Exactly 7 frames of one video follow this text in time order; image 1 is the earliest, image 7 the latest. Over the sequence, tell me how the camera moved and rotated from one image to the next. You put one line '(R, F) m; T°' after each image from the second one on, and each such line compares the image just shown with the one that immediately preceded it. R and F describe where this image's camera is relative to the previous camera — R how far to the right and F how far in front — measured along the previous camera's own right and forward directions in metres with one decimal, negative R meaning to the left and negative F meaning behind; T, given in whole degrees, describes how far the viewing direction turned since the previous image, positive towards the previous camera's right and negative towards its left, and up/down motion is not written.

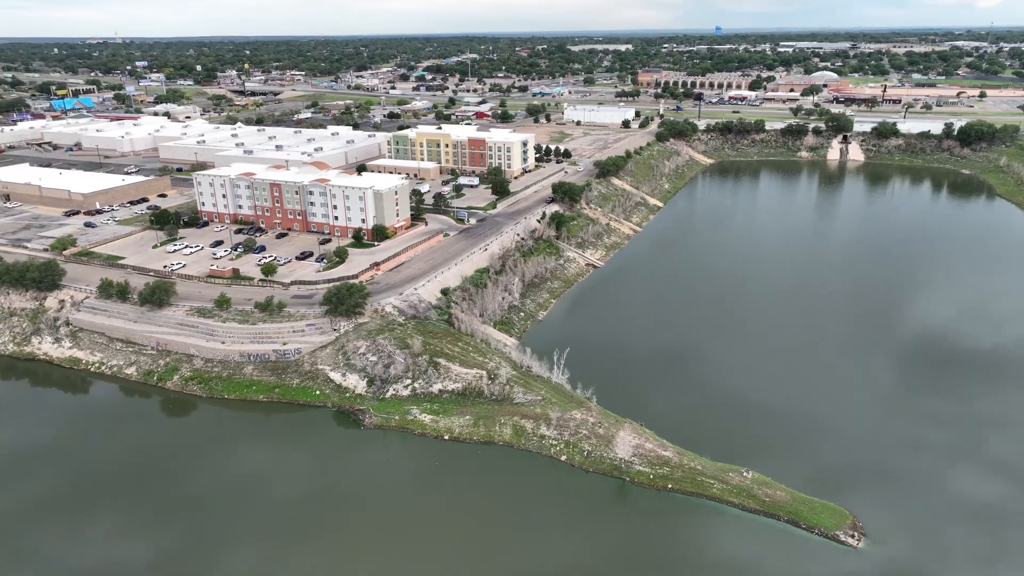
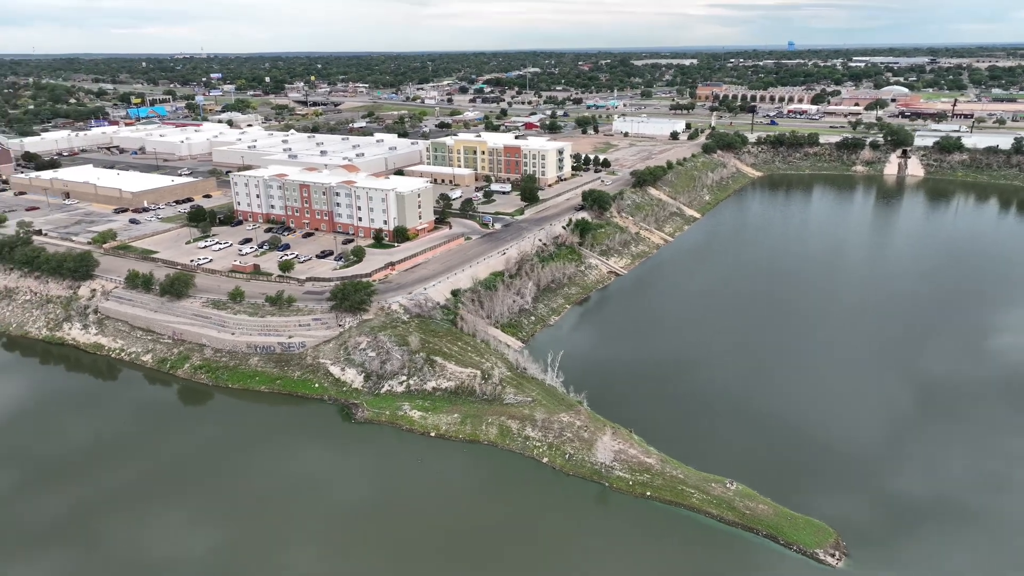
(+1.8, +0.2) m; -5°
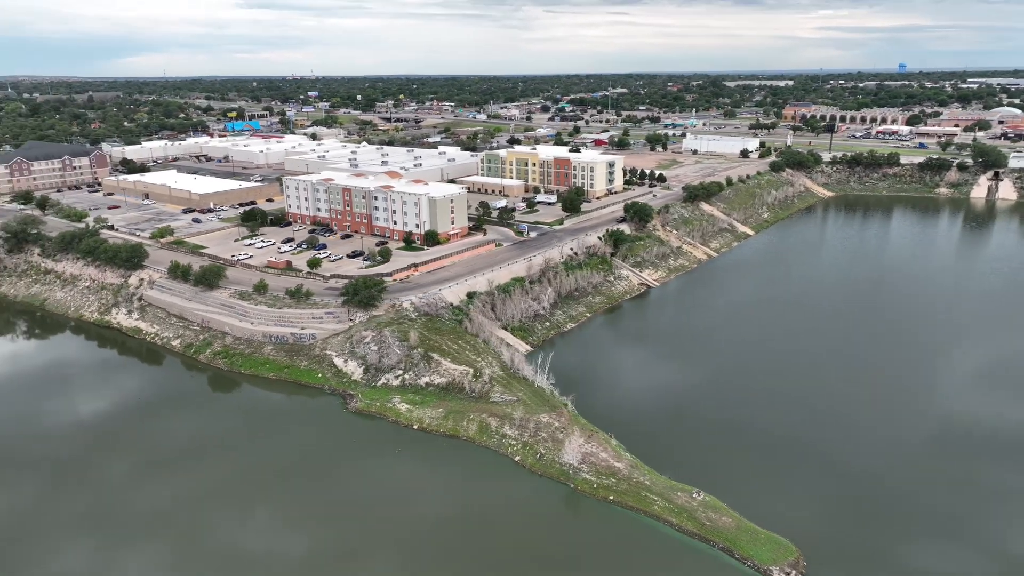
(+2.7, +0.1) m; -7°
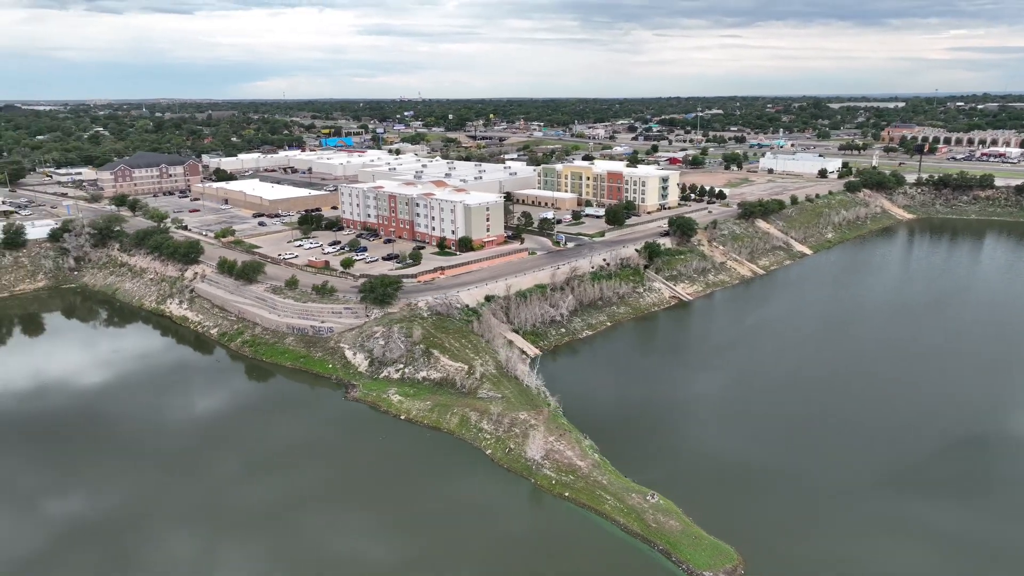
(+2.9, -0.2) m; -8°
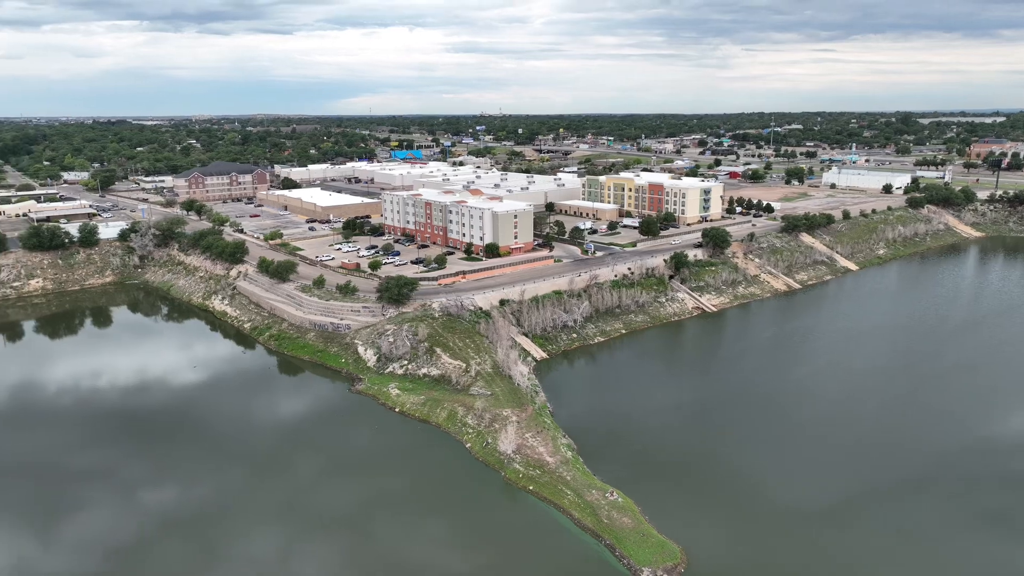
(+2.4, -0.4) m; -6°
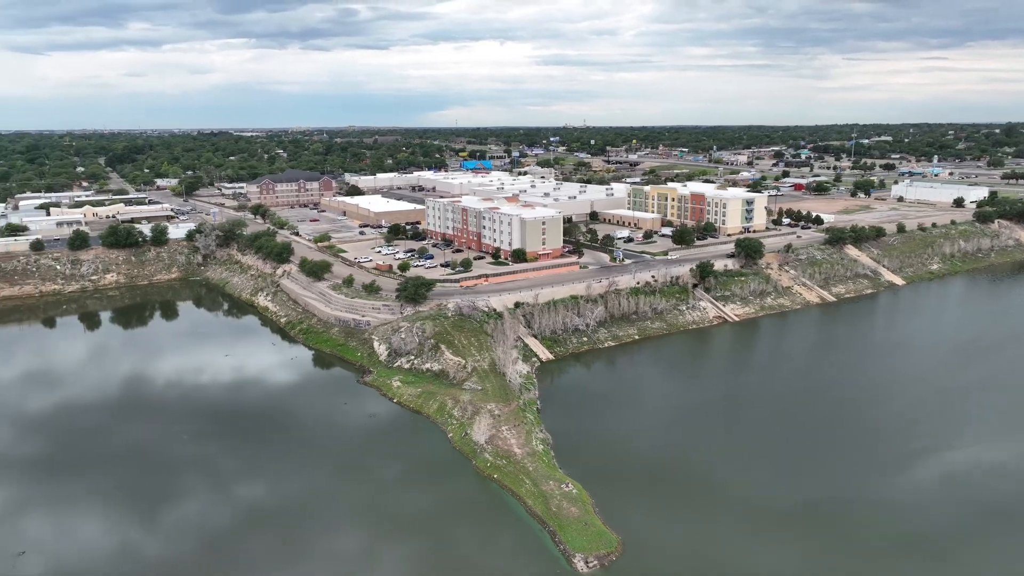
(+2.6, -0.7) m; -7°
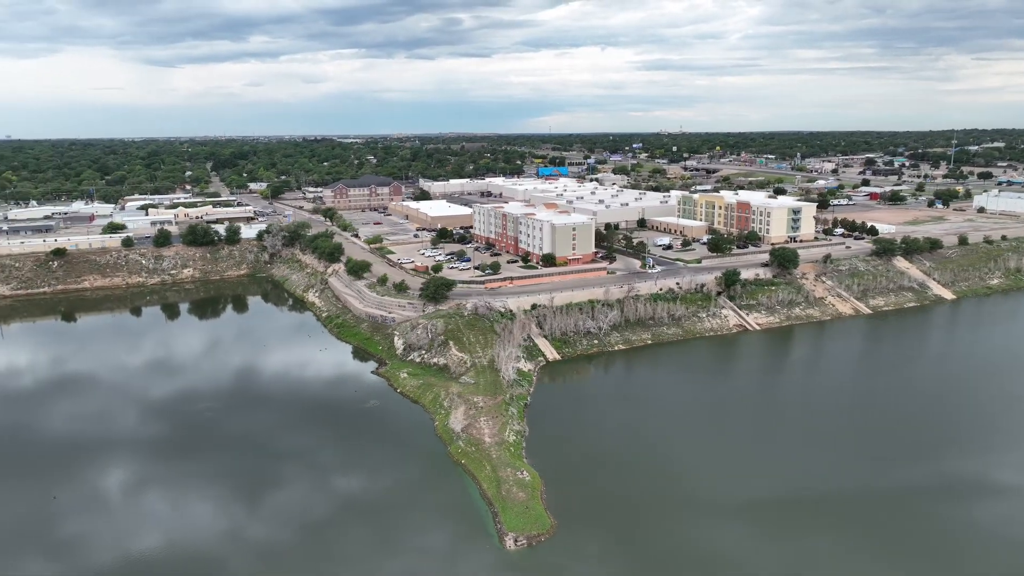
(+3.0, -1.0) m; -8°
